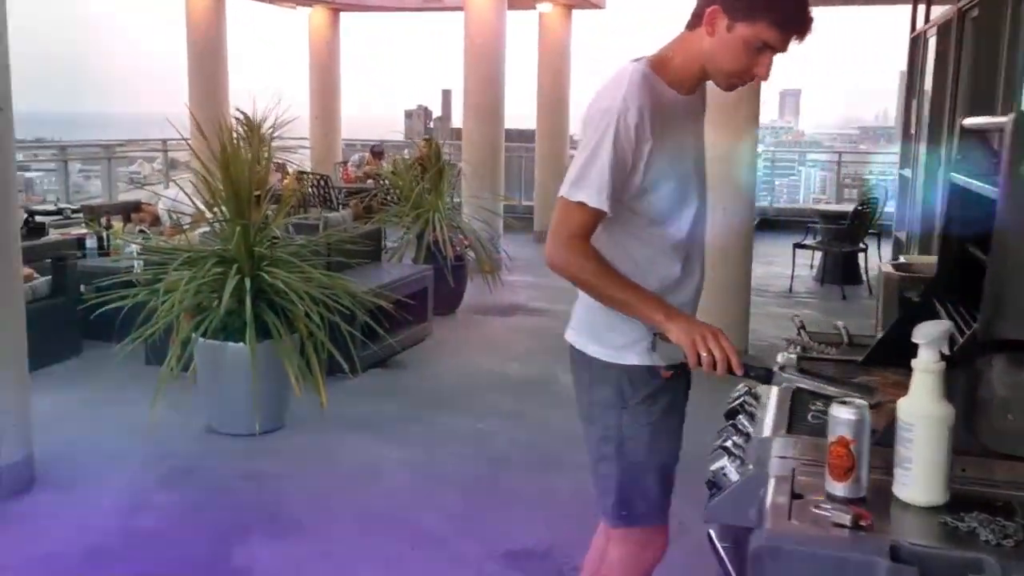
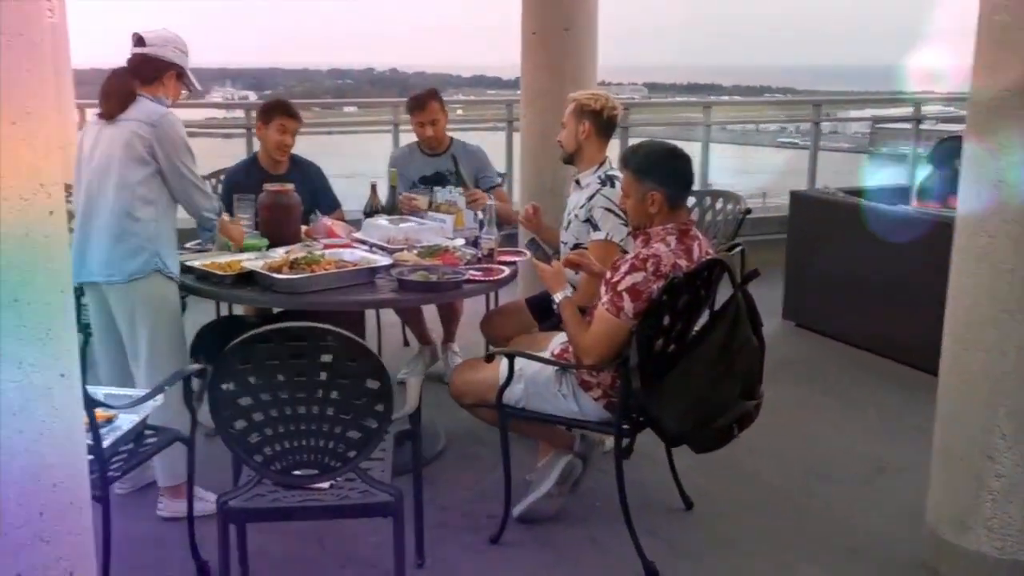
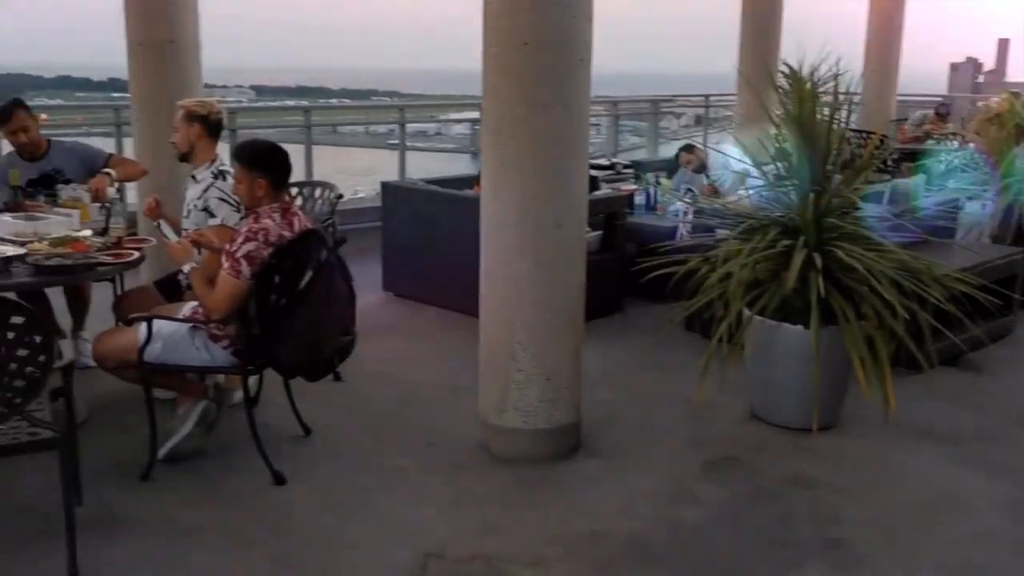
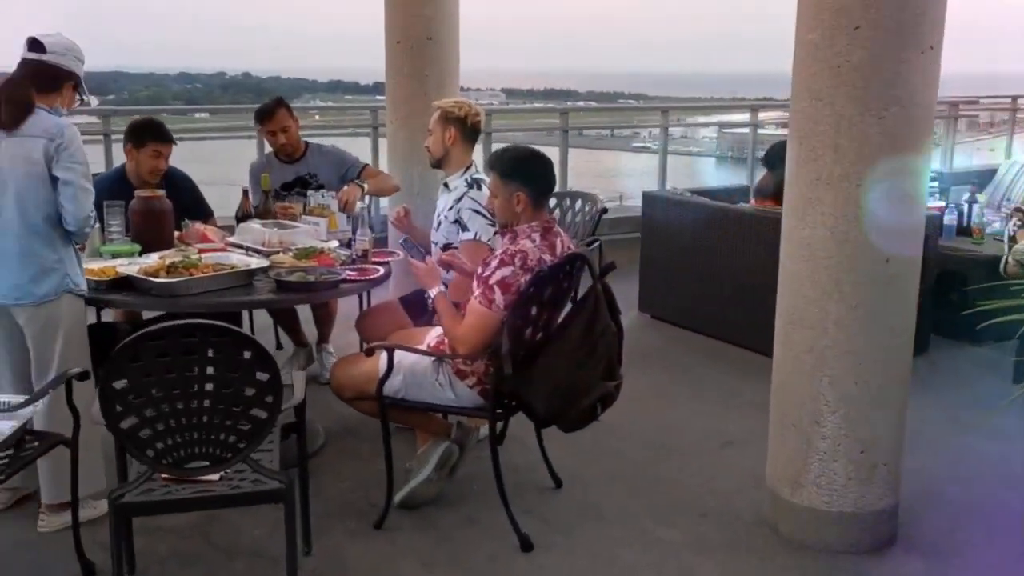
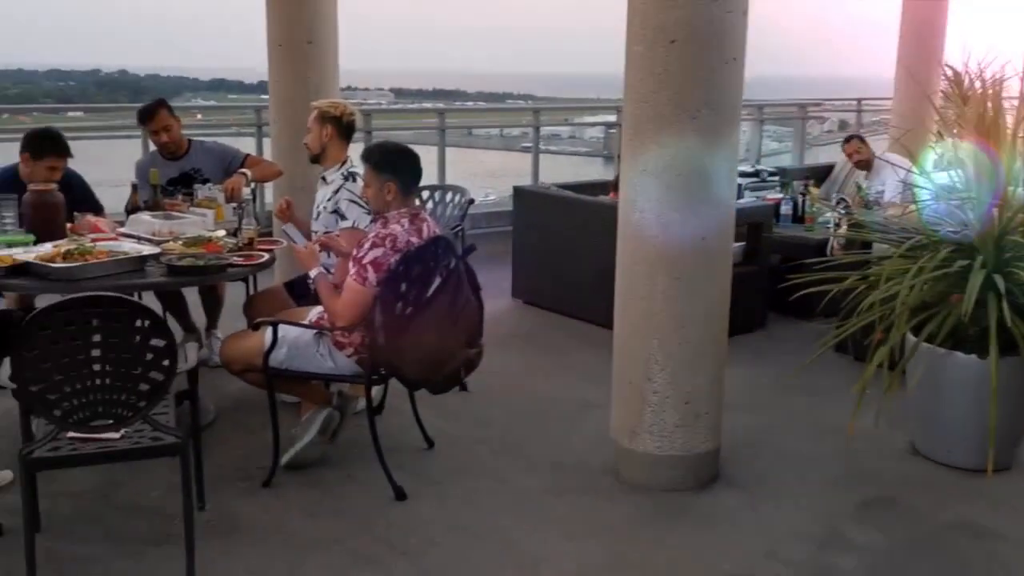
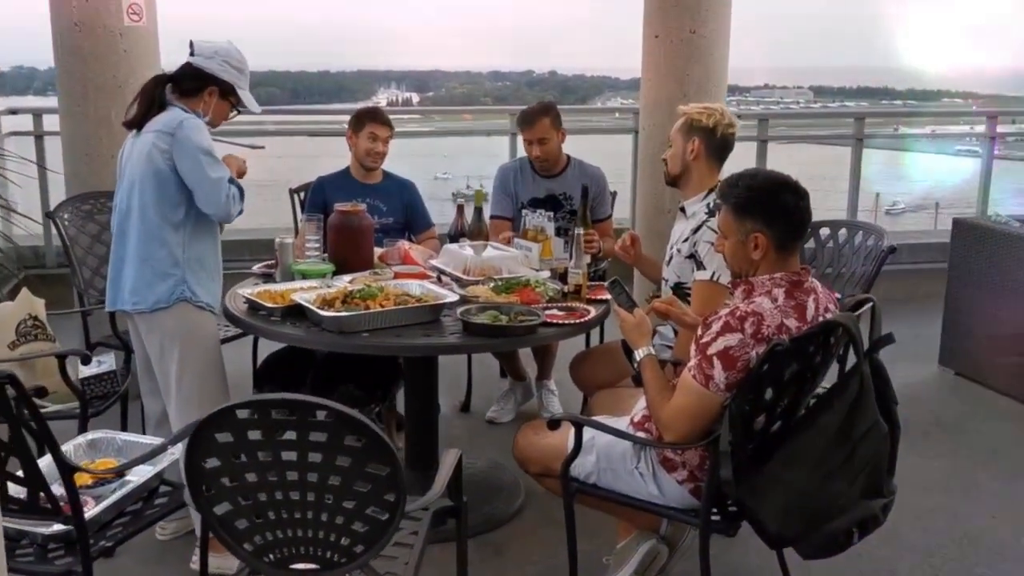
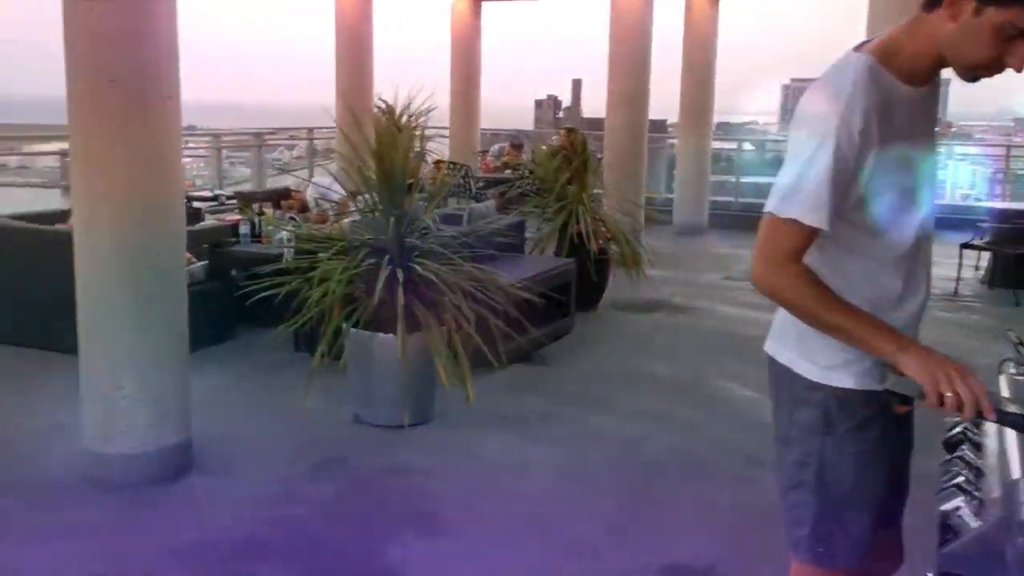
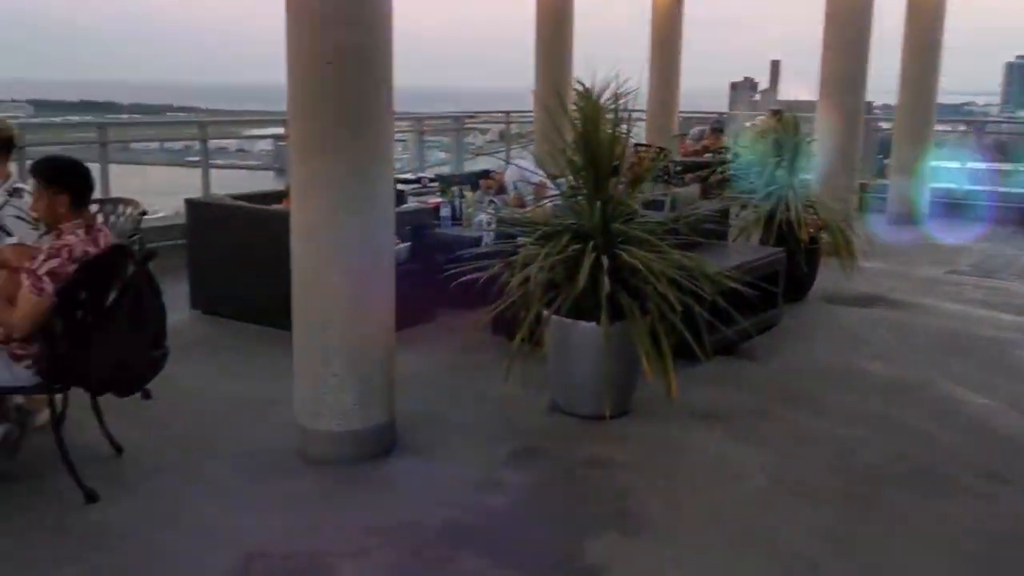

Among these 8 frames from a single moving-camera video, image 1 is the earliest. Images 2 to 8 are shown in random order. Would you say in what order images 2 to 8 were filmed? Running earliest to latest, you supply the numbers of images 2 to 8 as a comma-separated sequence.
7, 8, 3, 5, 4, 2, 6
